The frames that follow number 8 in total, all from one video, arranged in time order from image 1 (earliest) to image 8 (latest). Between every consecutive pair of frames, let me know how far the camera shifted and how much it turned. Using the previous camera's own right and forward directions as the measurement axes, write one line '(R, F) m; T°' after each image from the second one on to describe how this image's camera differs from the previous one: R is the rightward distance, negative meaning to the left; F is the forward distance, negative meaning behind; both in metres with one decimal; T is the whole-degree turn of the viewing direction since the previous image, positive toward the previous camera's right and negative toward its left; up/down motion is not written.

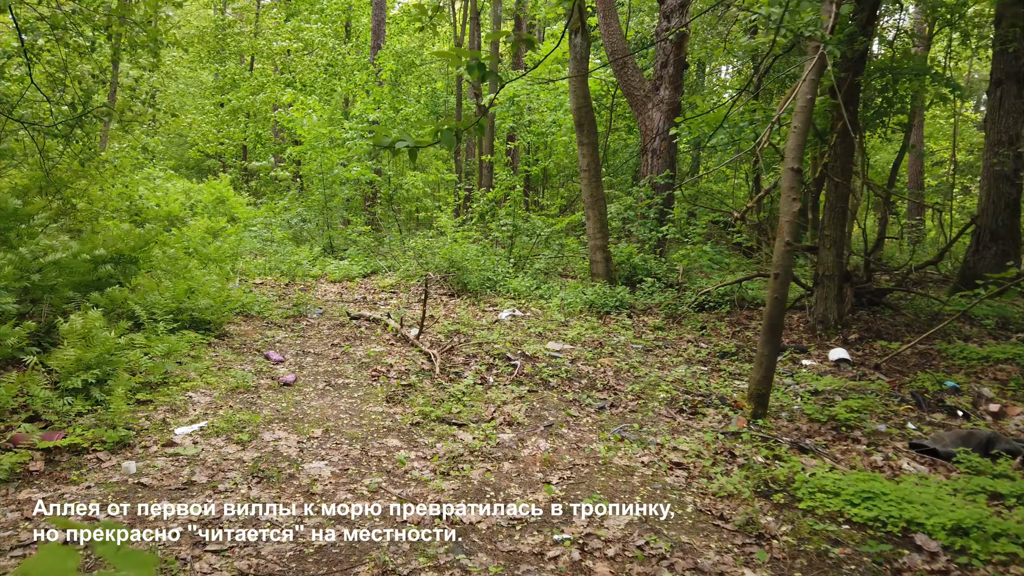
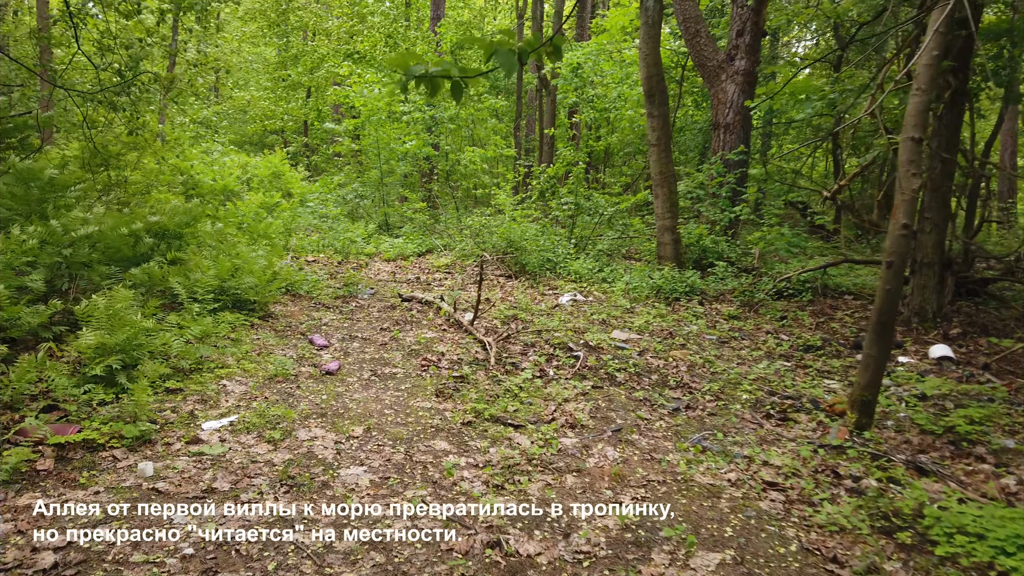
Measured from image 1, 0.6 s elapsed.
(-0.1, +0.6) m; -4°
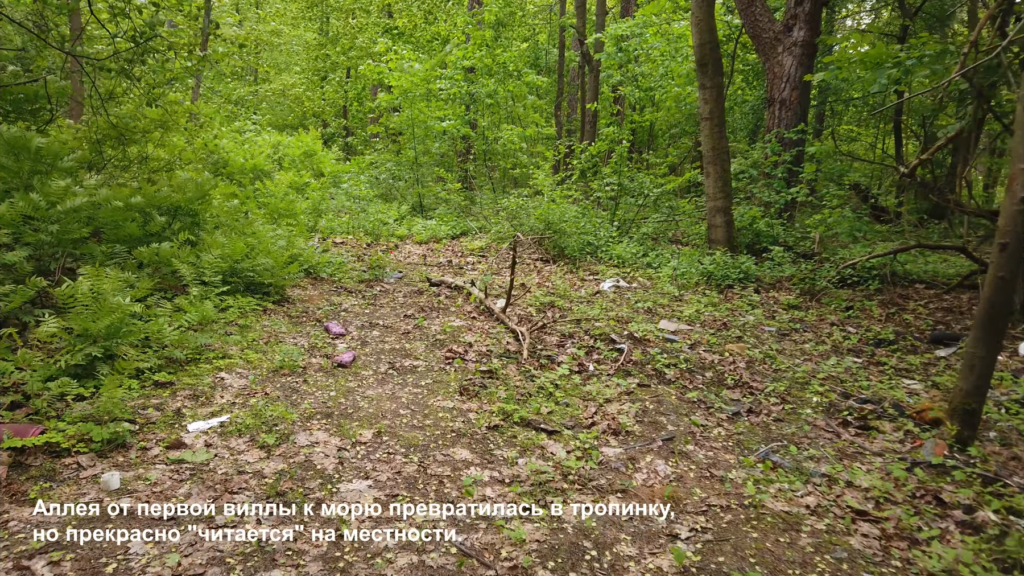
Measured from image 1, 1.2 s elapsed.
(0.0, +0.6) m; -3°
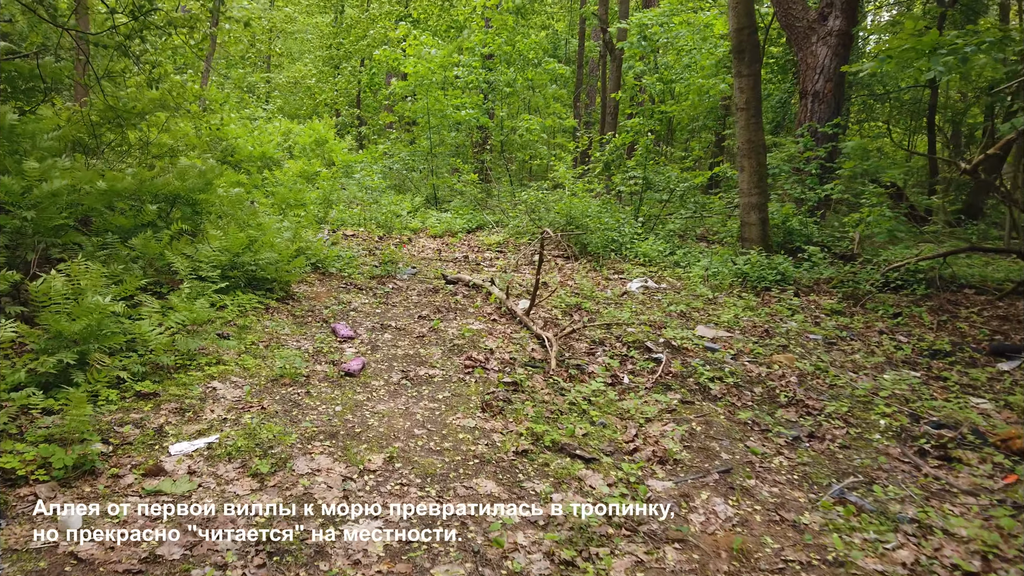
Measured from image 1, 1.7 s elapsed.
(-0.1, +0.5) m; -1°
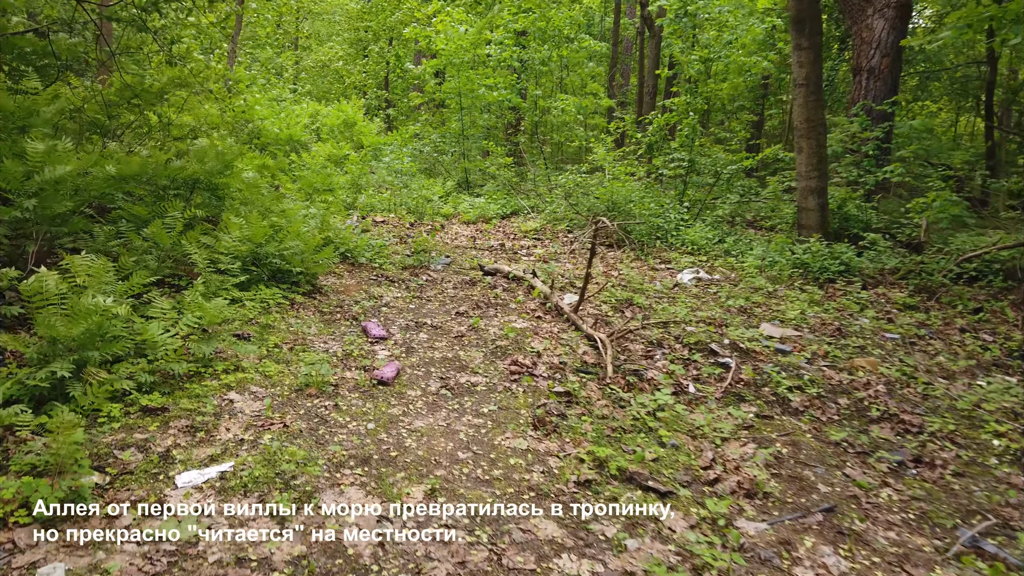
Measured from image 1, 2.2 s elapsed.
(-0.1, +0.5) m; -2°
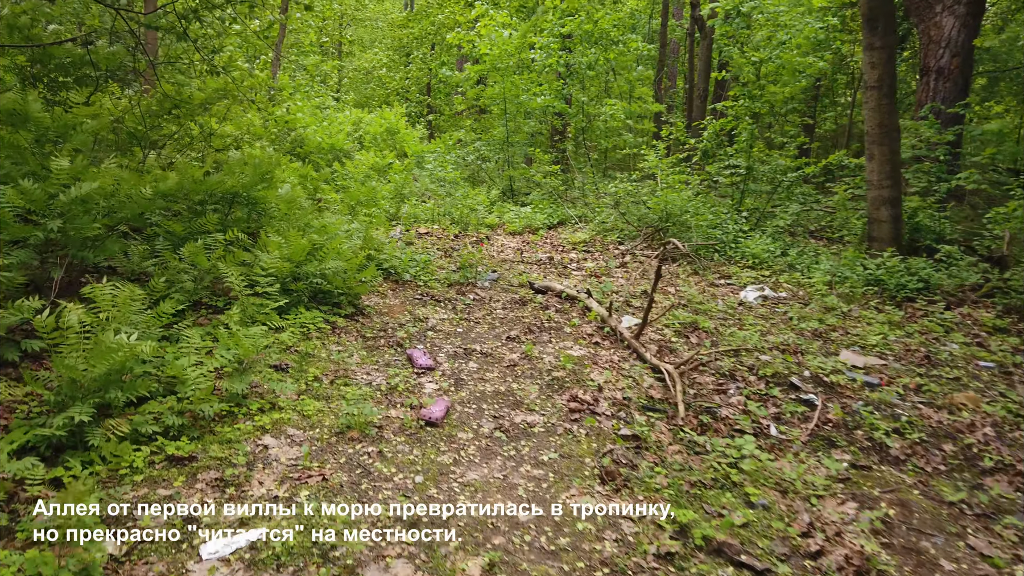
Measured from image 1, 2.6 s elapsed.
(-0.1, +0.4) m; -3°
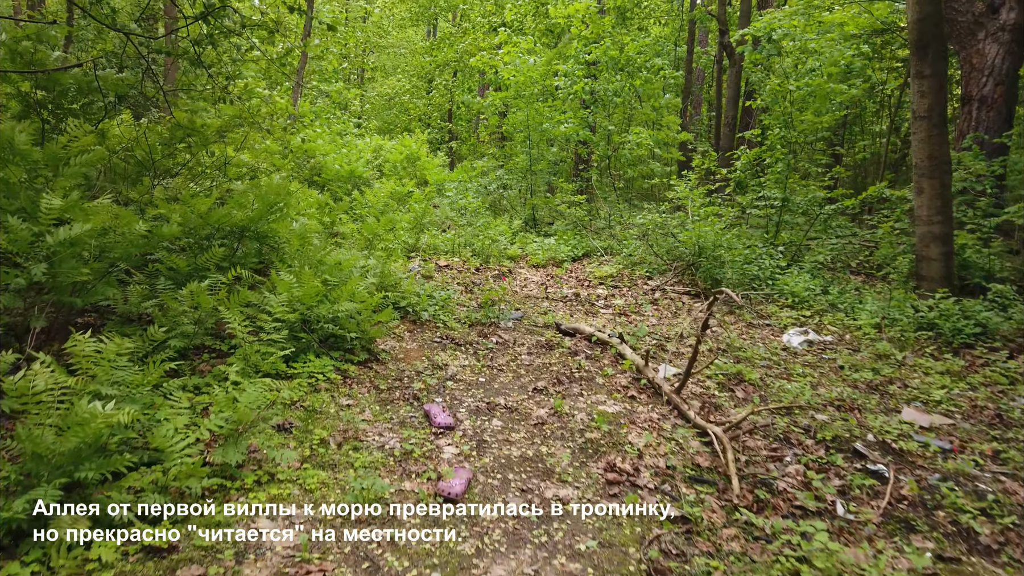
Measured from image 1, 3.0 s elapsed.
(-0.1, +0.4) m; -1°
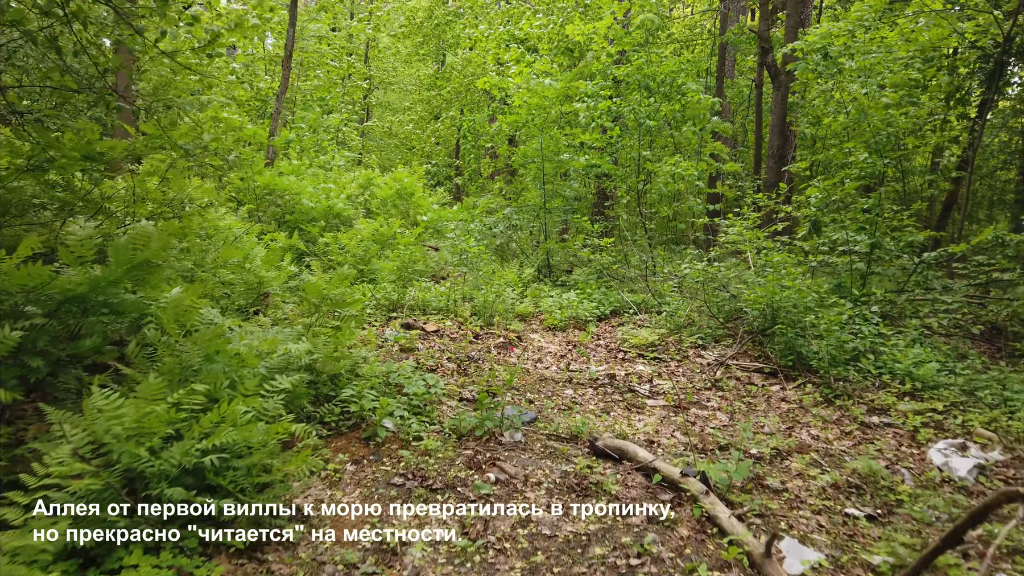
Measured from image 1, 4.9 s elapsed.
(0.0, +1.9) m; -1°
